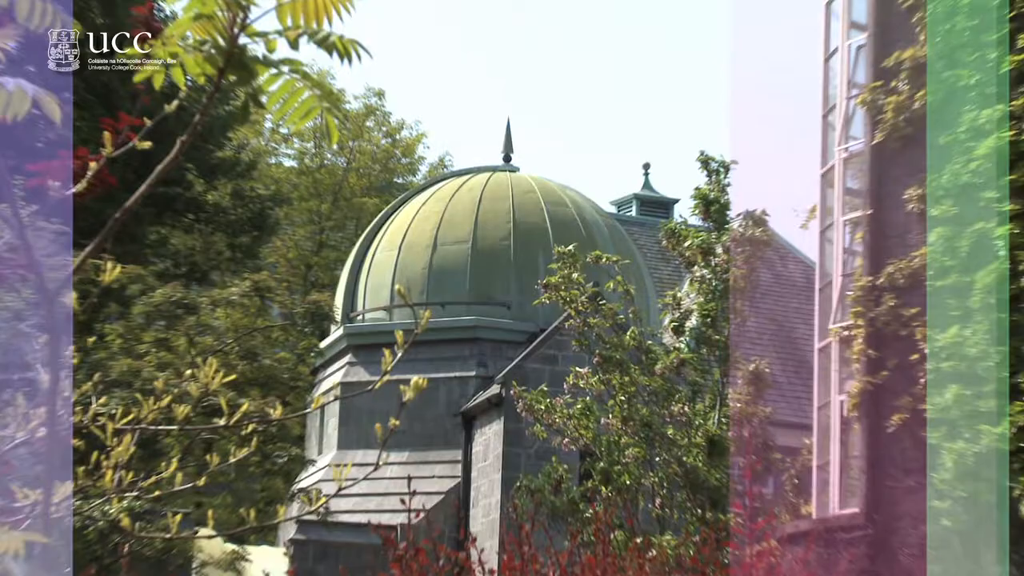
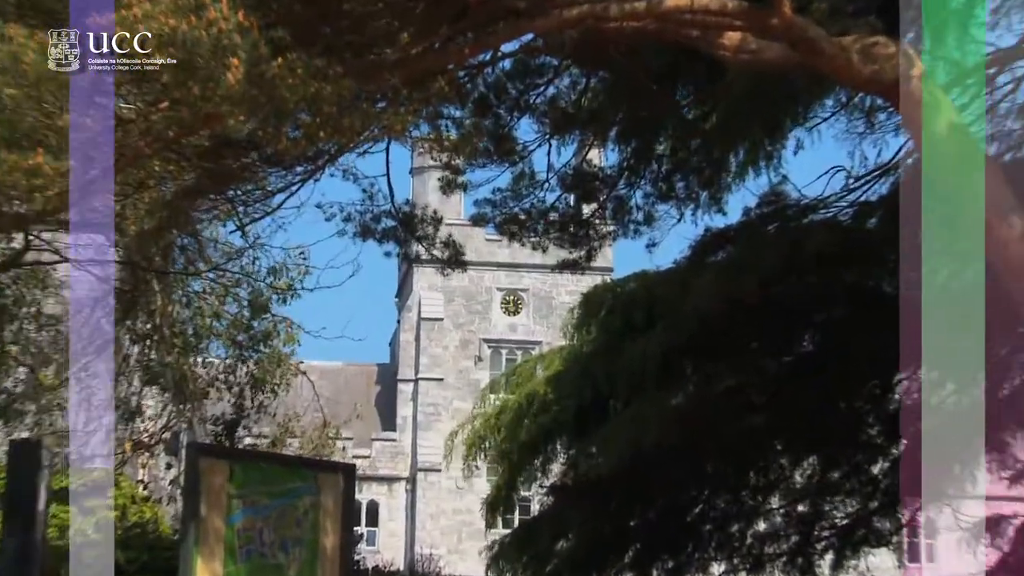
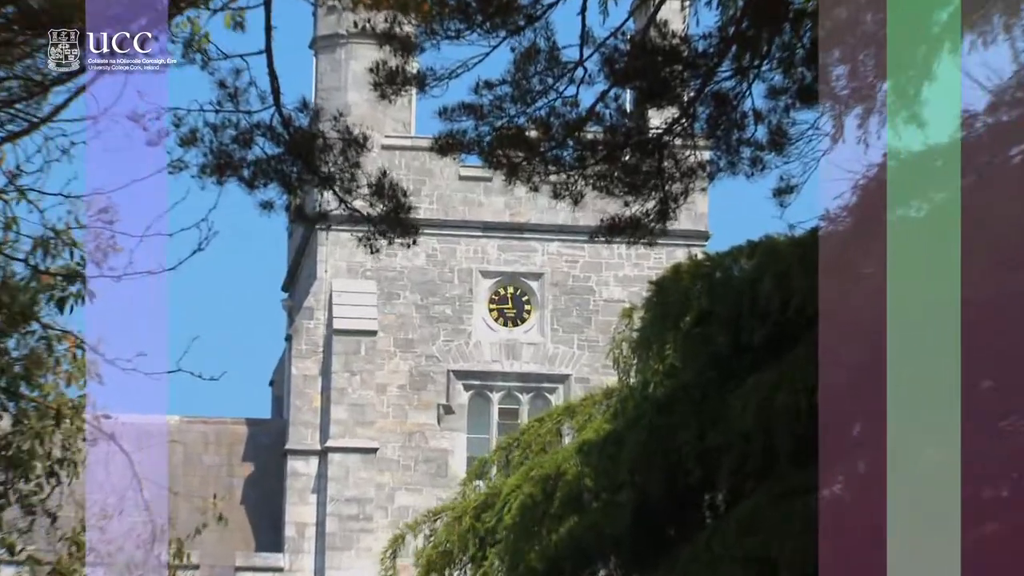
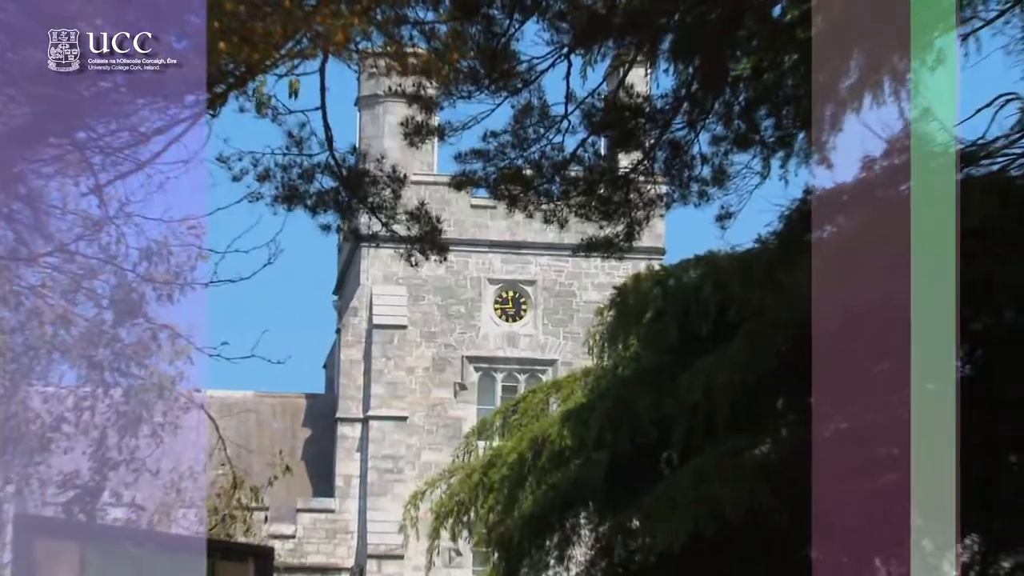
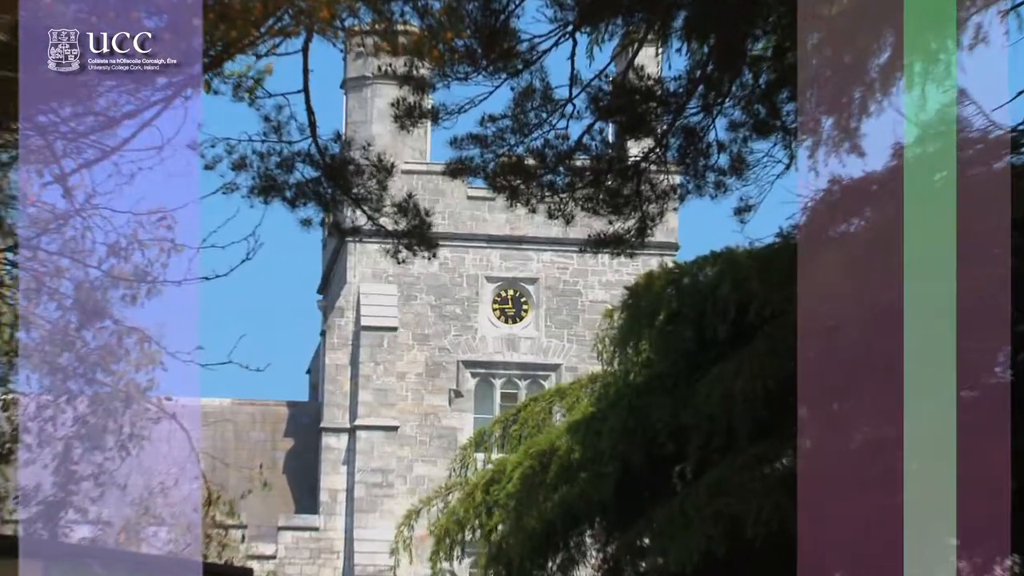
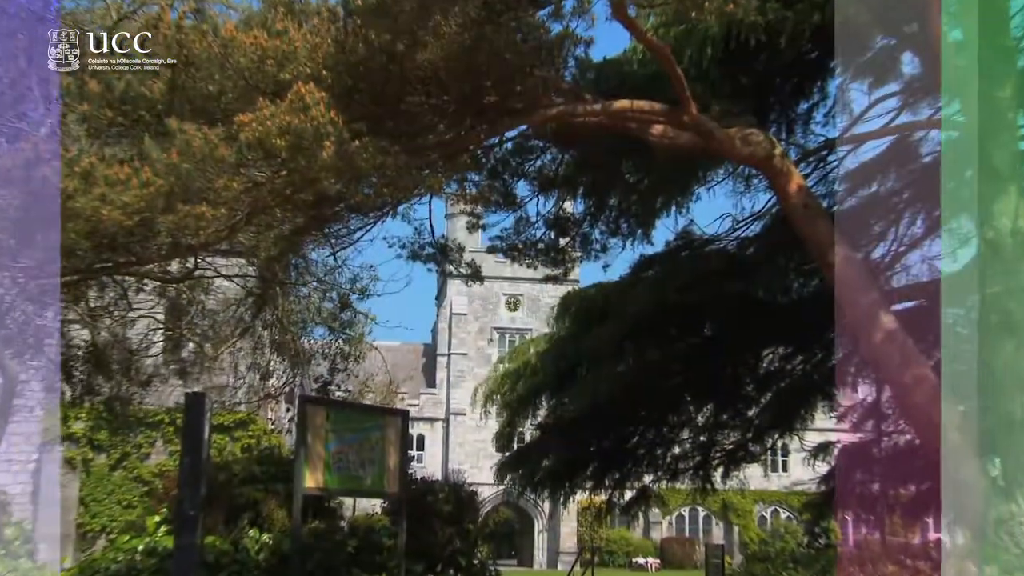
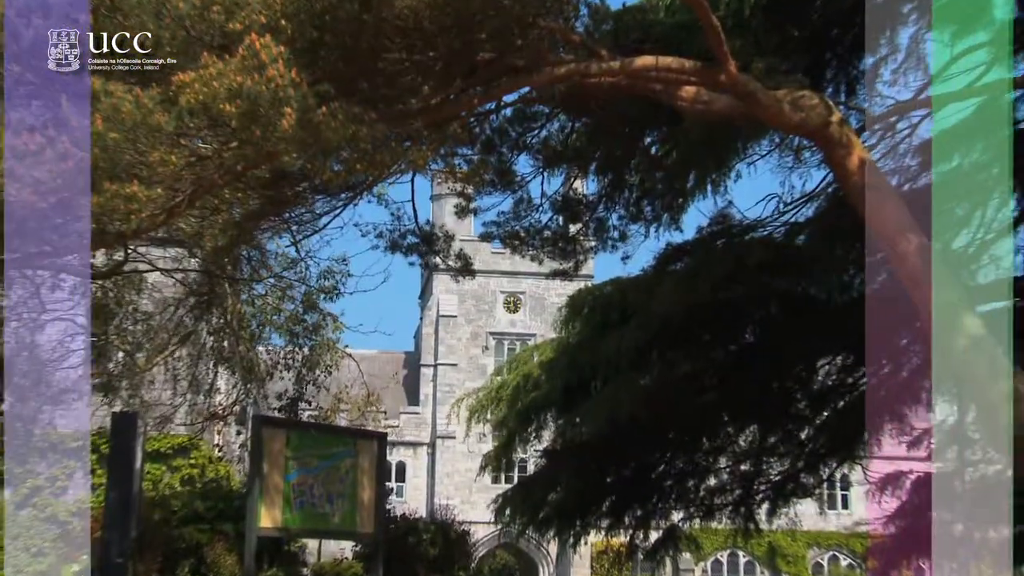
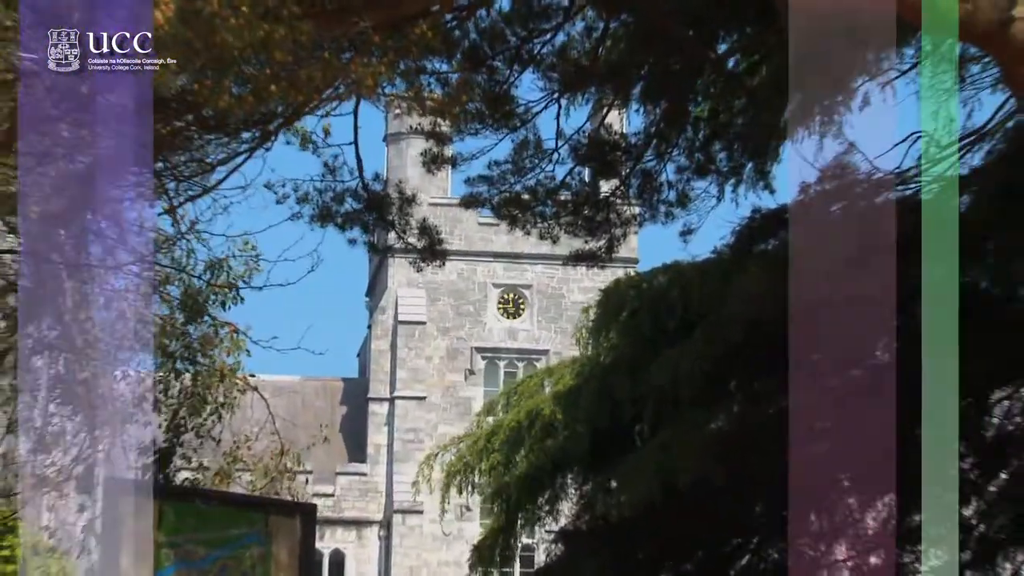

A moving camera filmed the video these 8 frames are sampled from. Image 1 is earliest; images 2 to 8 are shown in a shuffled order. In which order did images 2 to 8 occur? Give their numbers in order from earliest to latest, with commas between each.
6, 7, 2, 8, 4, 5, 3
